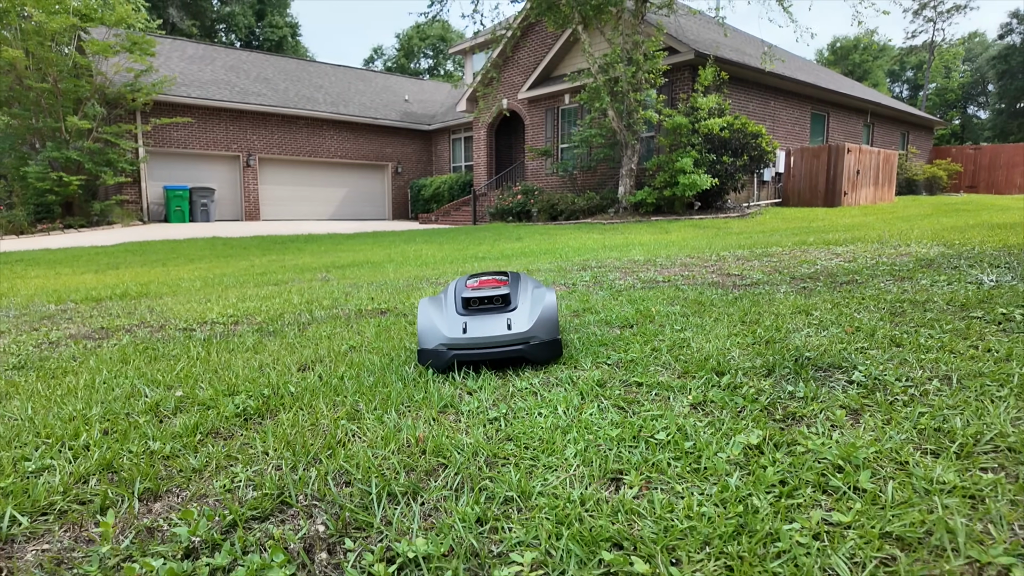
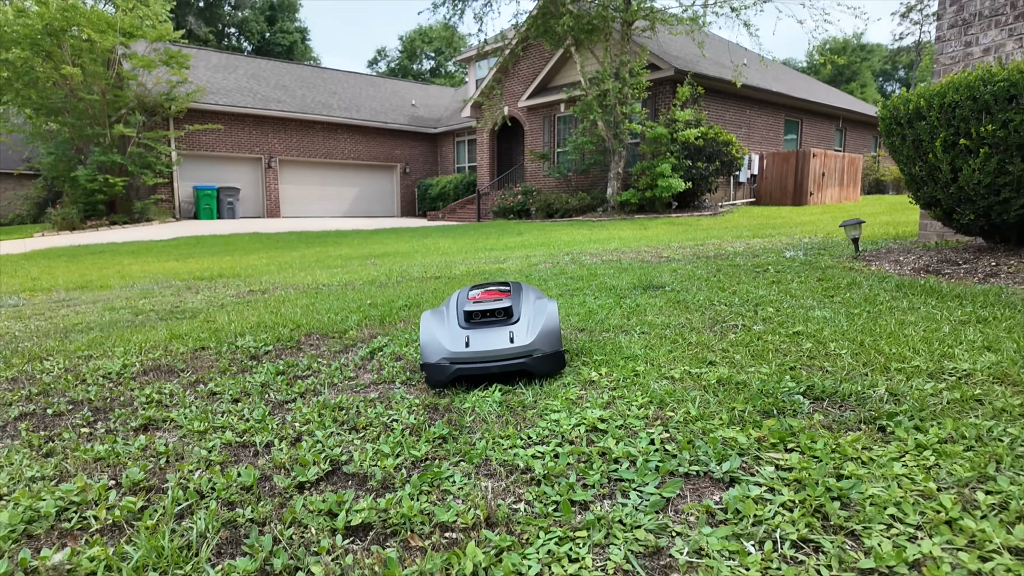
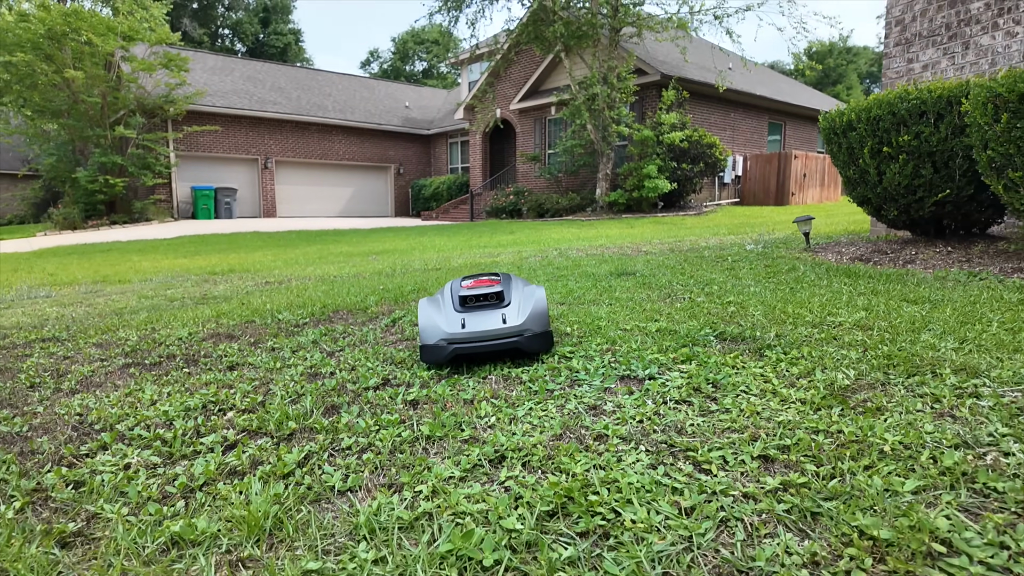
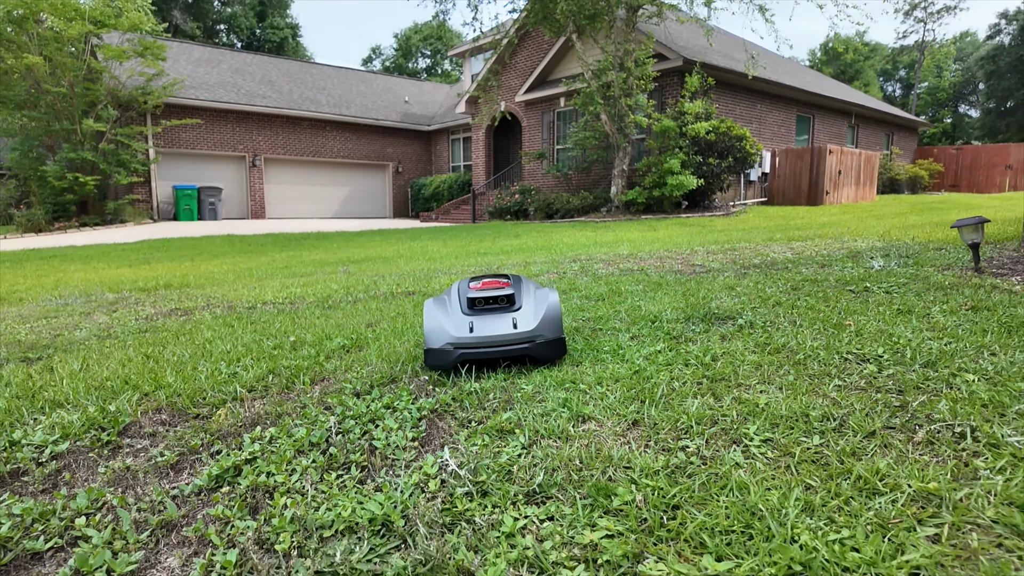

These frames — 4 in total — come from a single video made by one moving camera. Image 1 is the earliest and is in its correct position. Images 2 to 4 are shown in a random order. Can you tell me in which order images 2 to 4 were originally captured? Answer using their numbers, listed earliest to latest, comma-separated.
4, 2, 3
